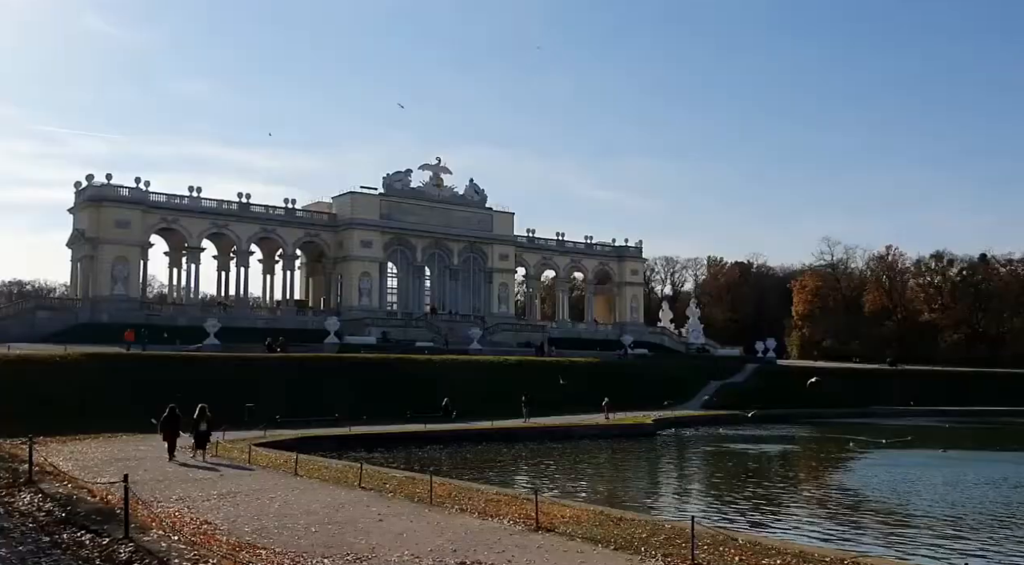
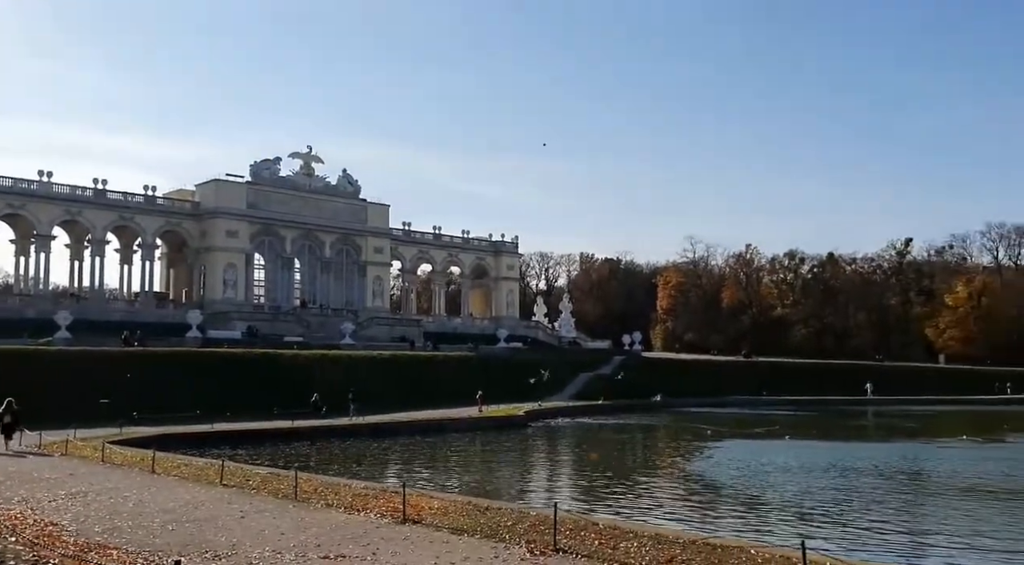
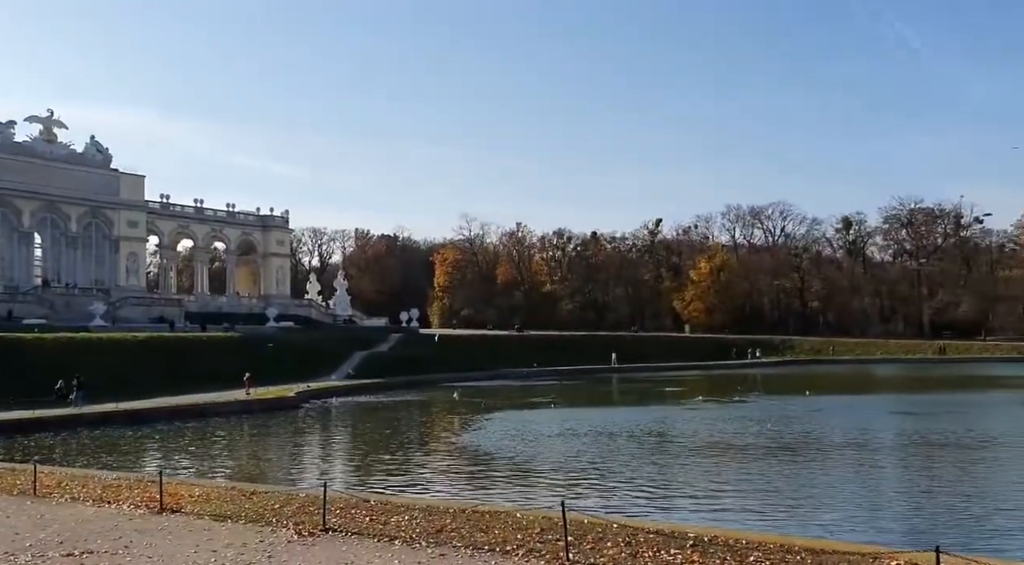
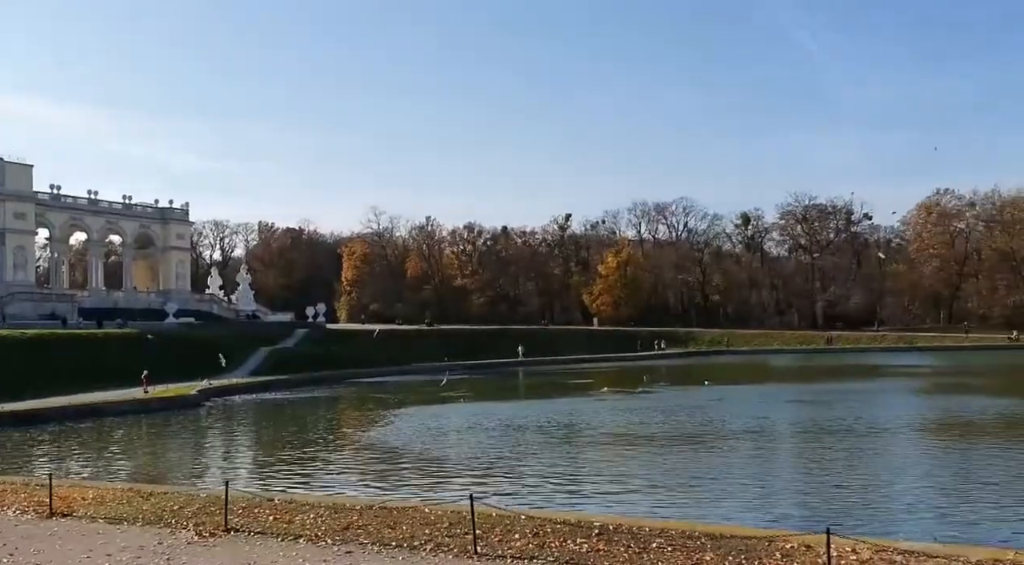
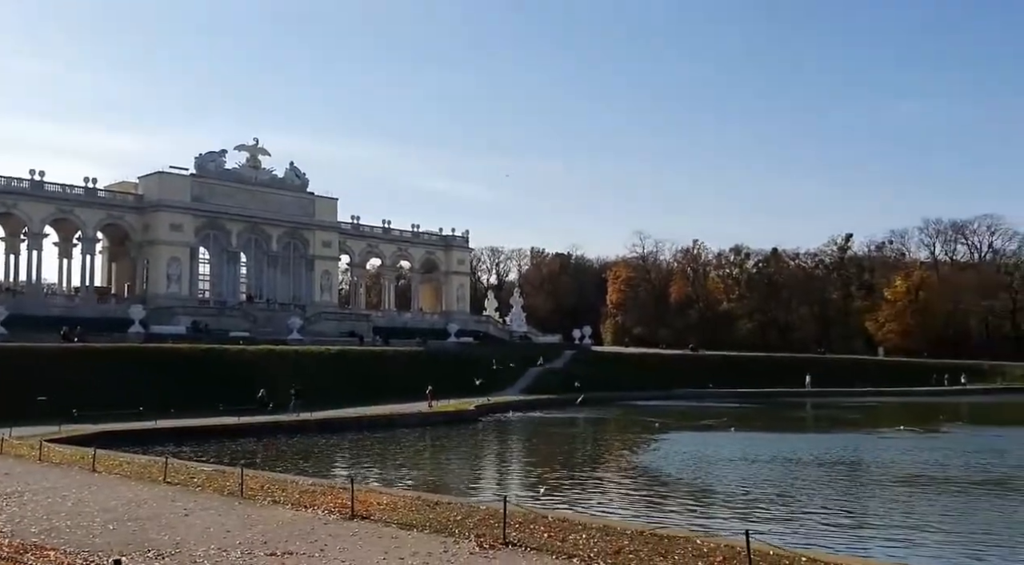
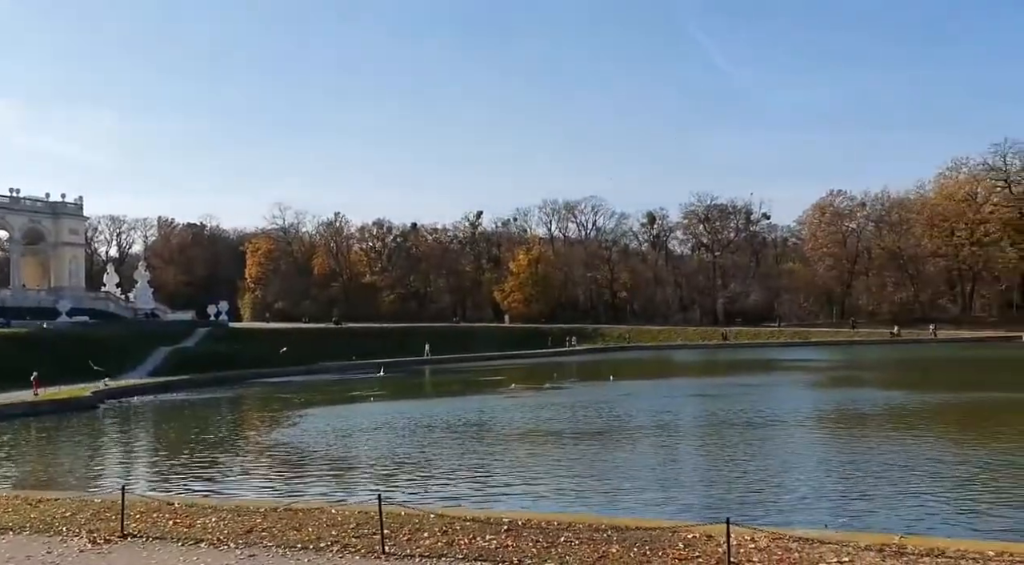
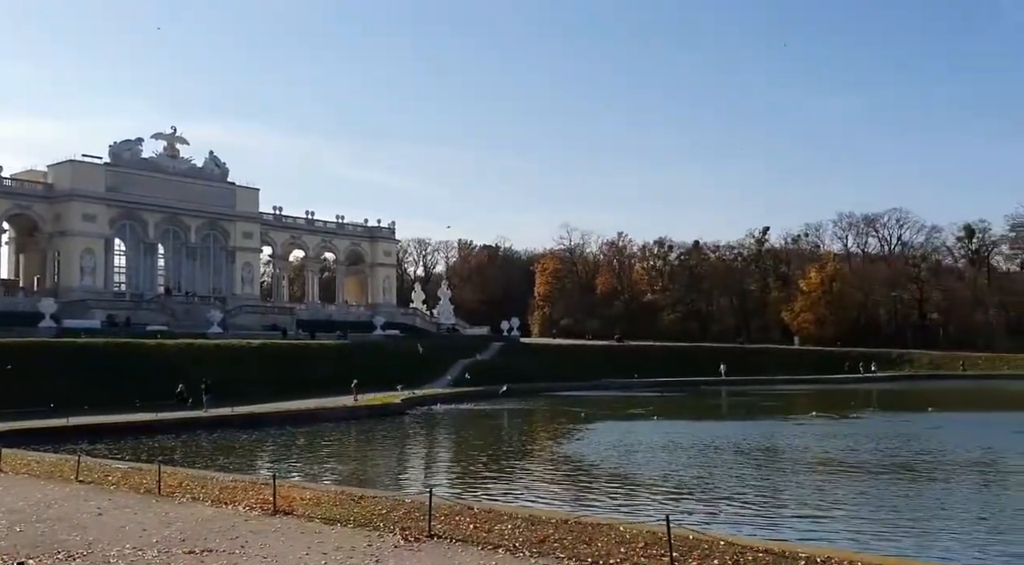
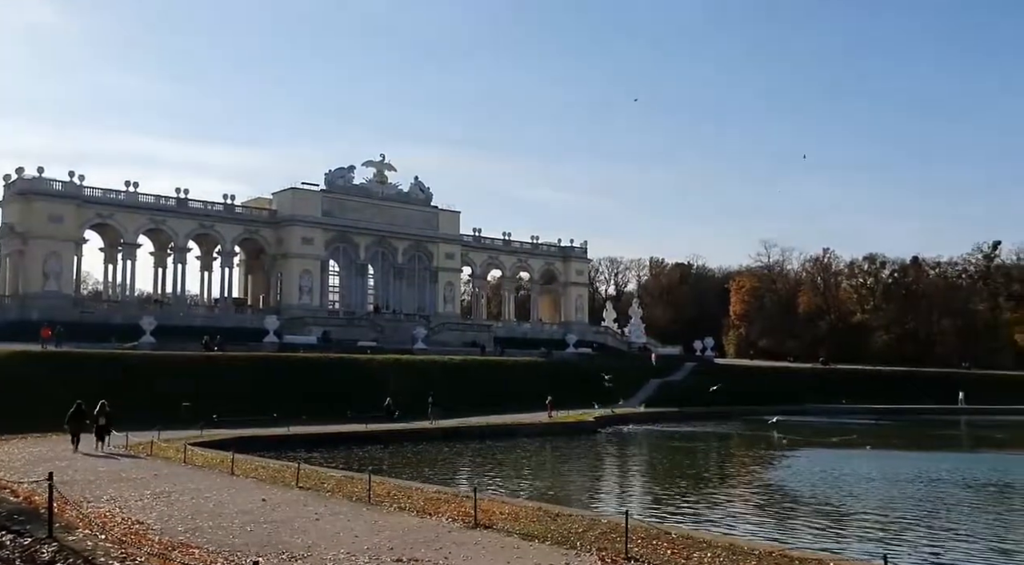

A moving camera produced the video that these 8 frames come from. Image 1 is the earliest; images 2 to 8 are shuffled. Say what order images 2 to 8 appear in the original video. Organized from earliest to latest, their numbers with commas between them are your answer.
8, 2, 5, 7, 3, 4, 6
